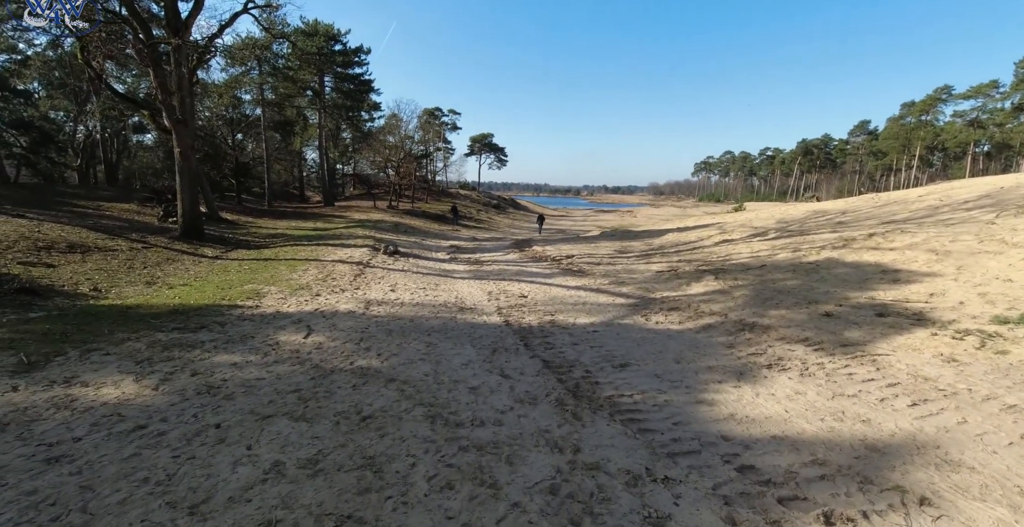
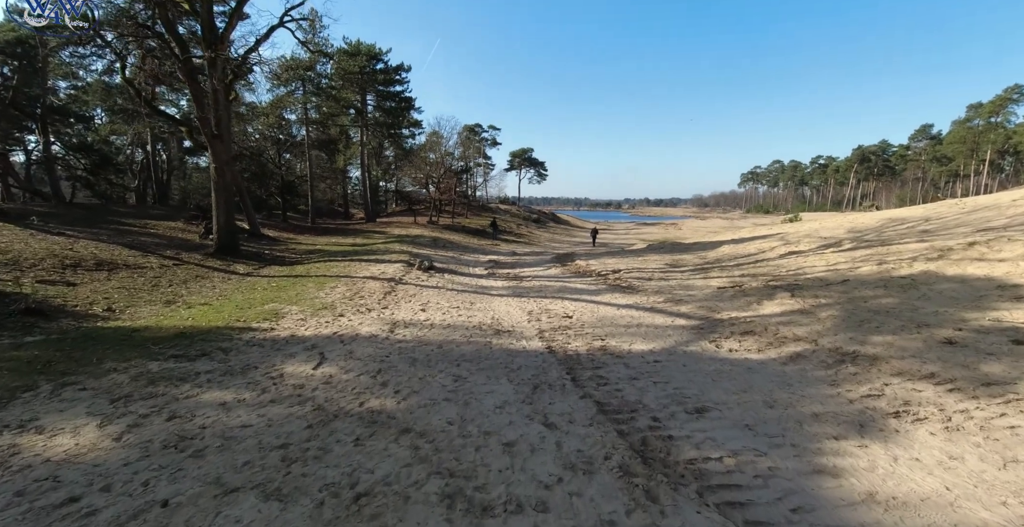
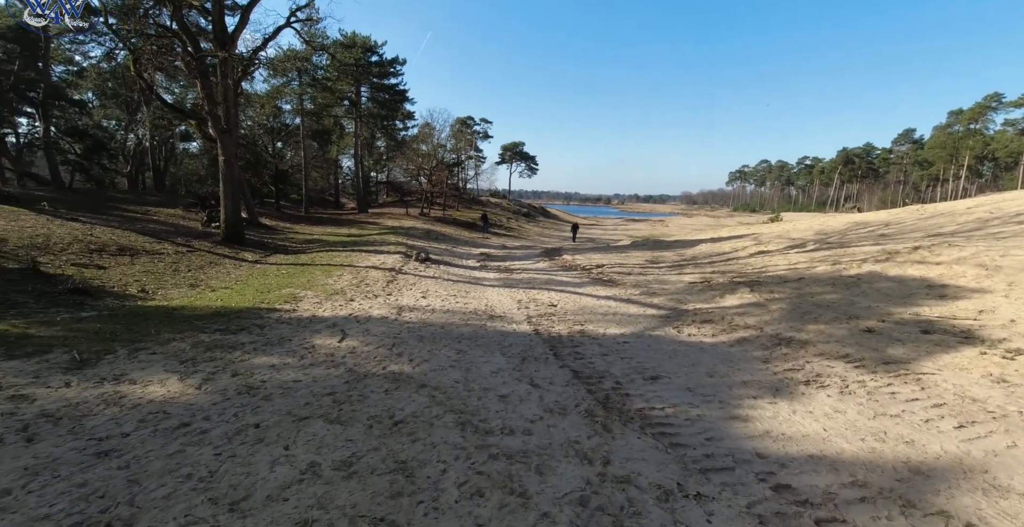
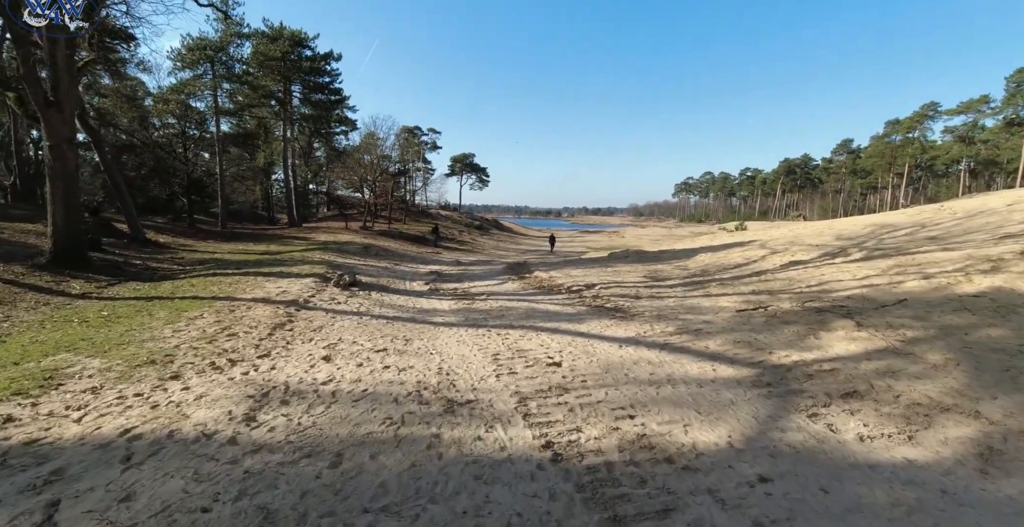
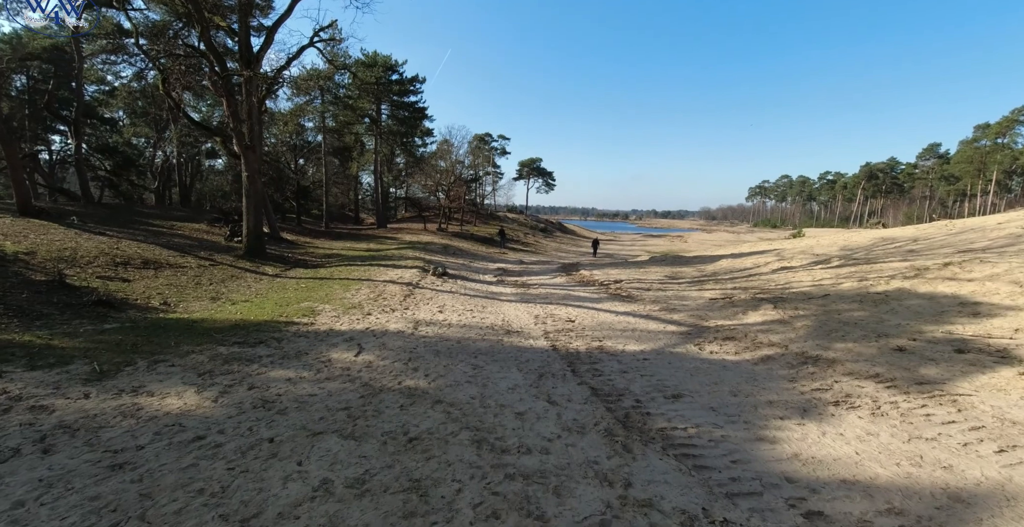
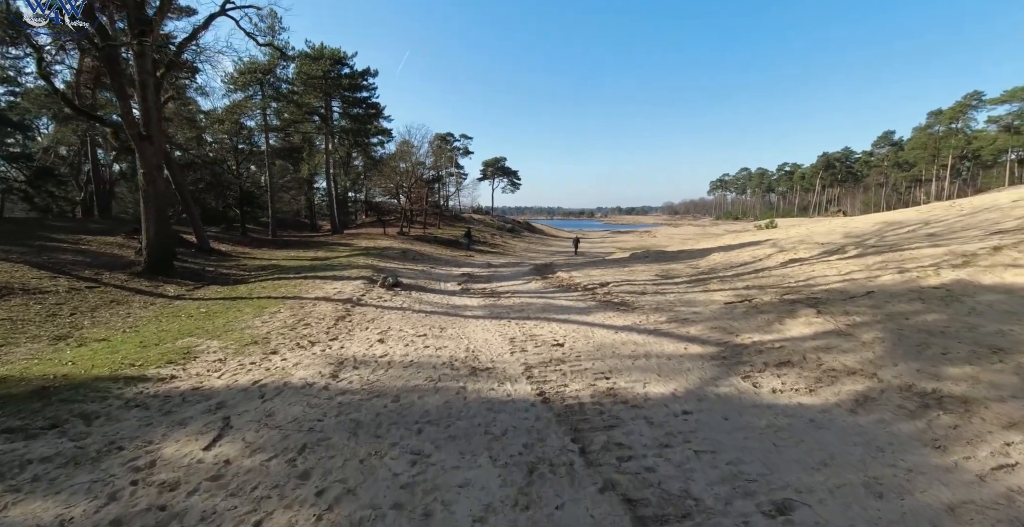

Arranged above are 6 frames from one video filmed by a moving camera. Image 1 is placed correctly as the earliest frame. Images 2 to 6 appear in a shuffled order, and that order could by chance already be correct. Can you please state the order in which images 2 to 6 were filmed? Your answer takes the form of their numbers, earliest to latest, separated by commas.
3, 5, 2, 6, 4
